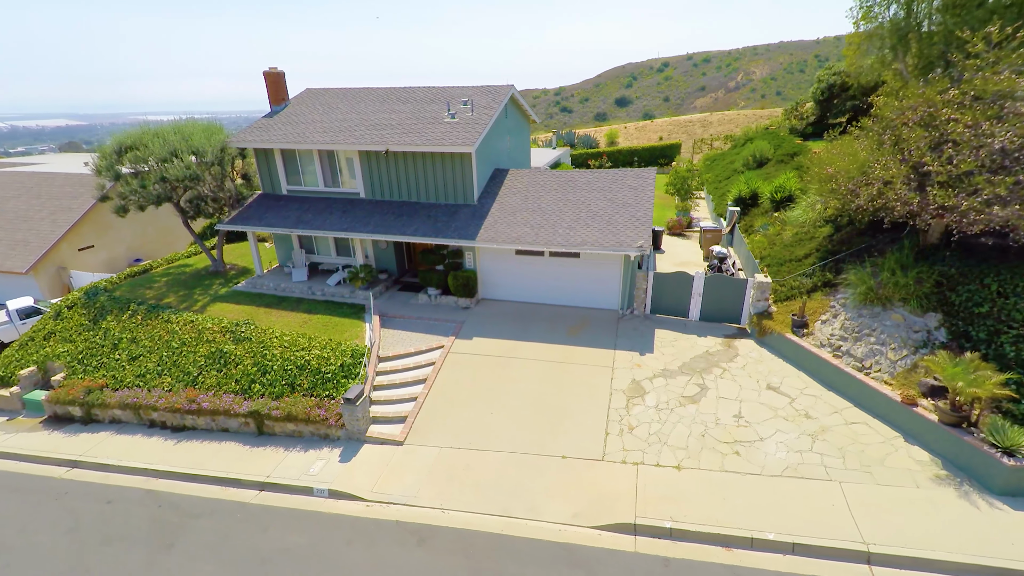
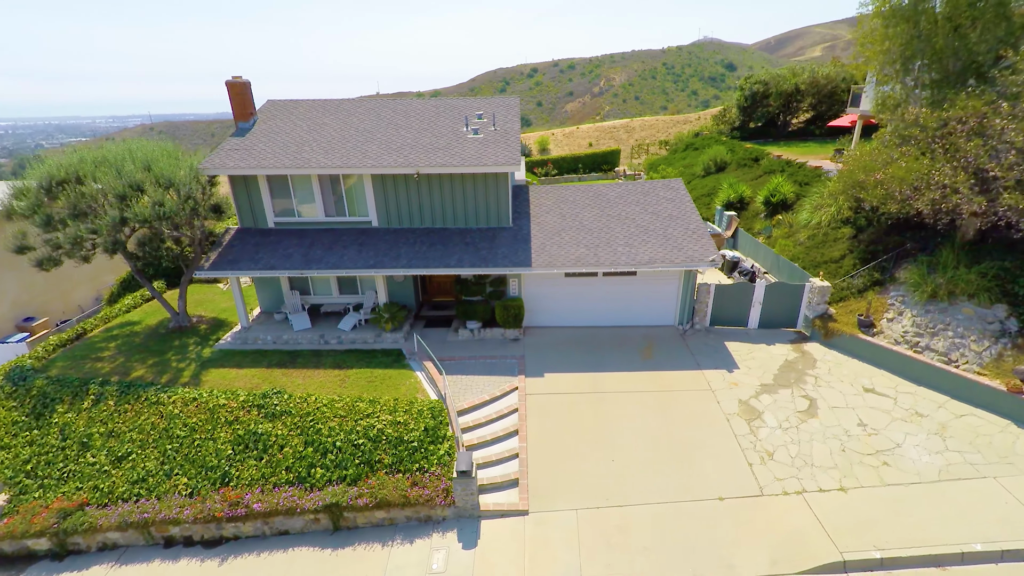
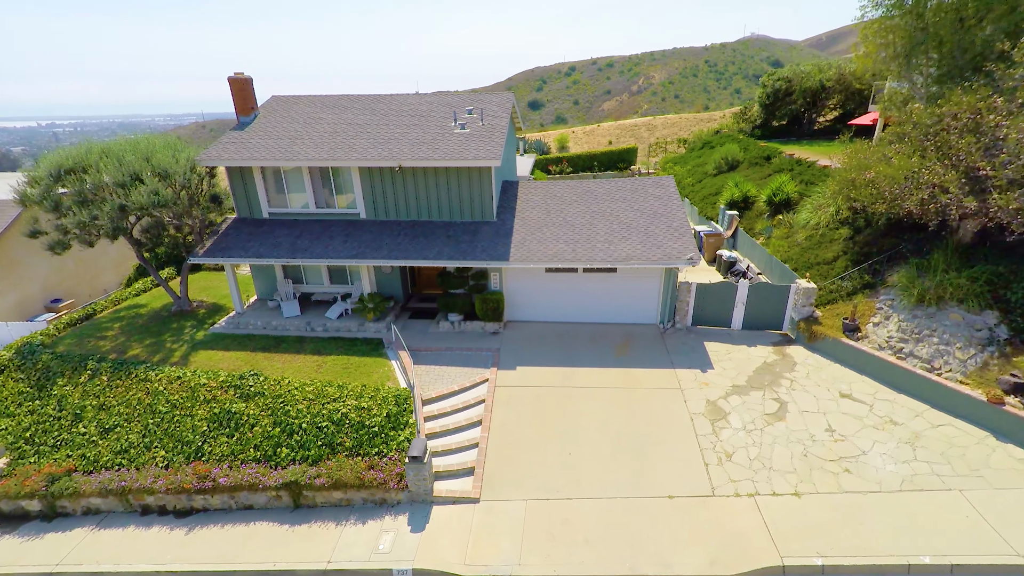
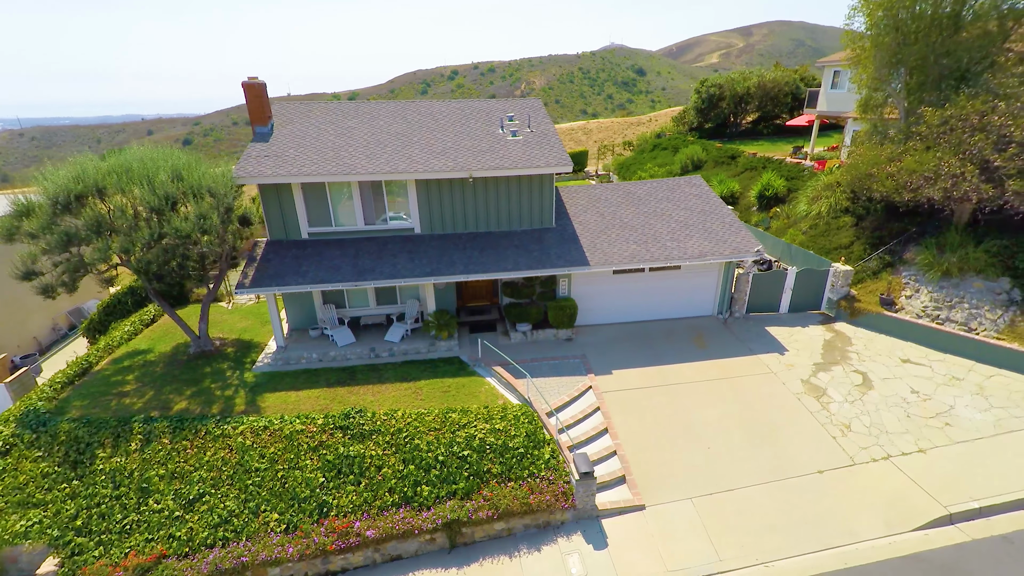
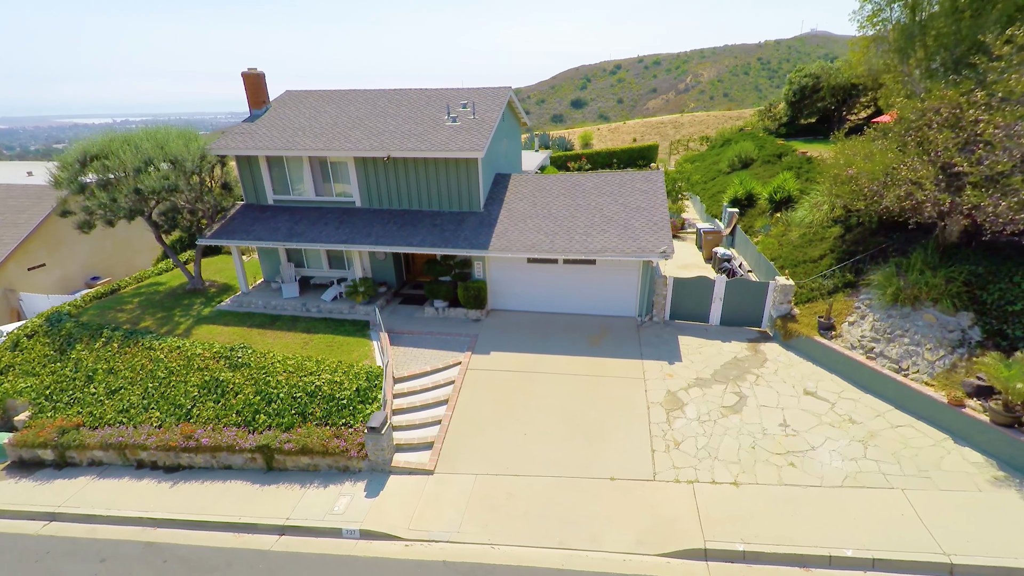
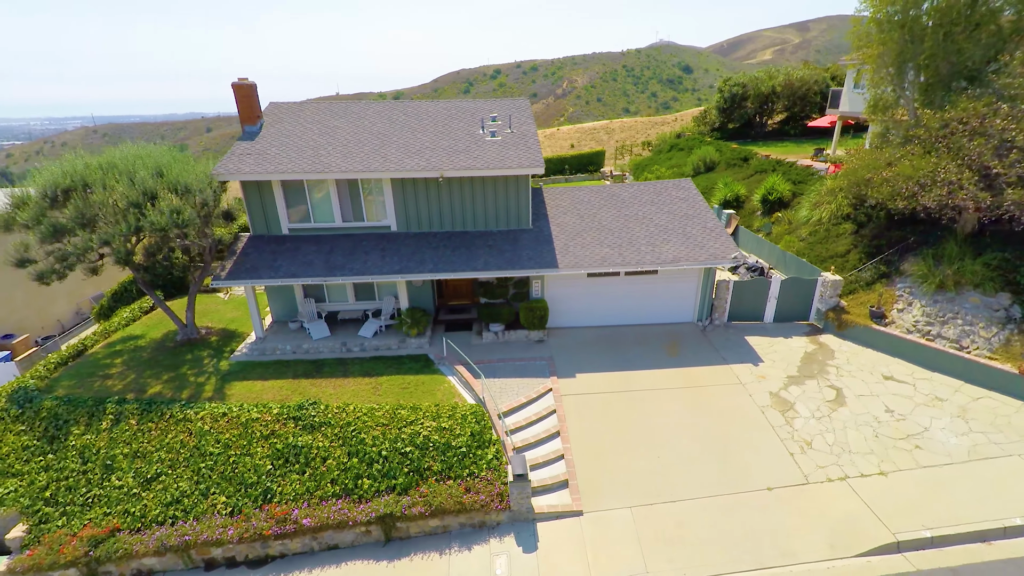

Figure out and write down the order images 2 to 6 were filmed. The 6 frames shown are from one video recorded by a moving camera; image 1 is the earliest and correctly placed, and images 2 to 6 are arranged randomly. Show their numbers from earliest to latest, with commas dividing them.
5, 3, 2, 6, 4
